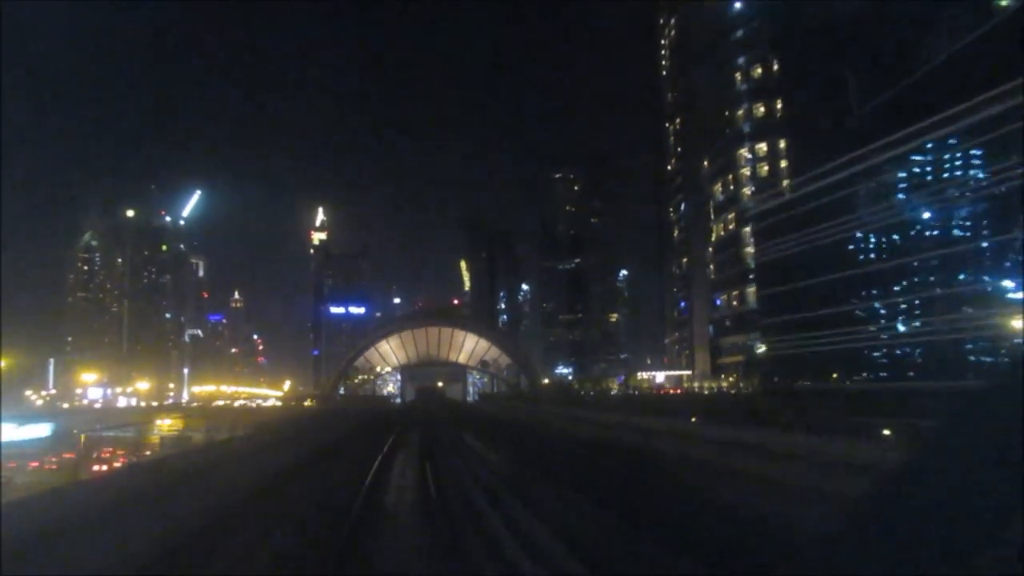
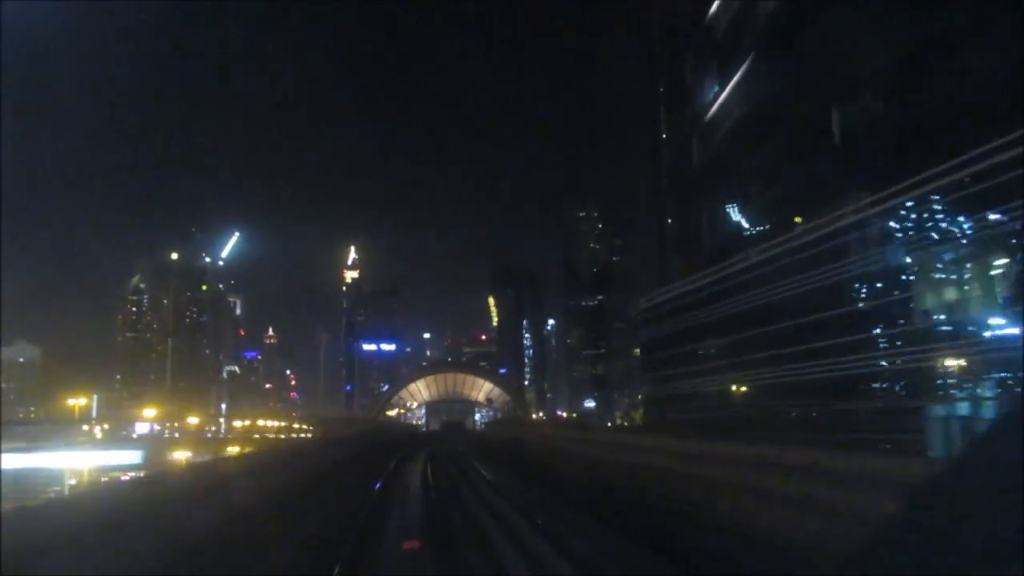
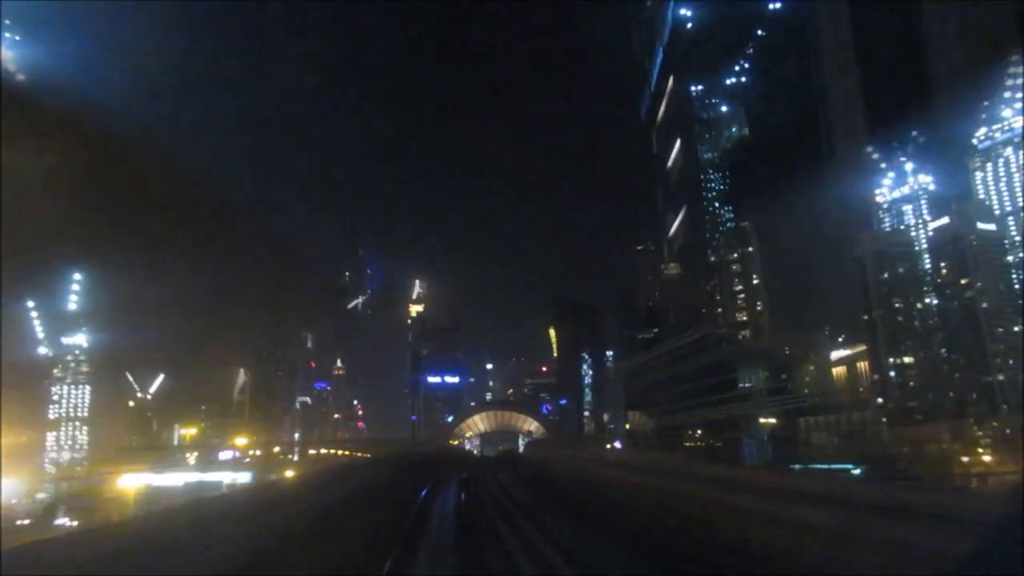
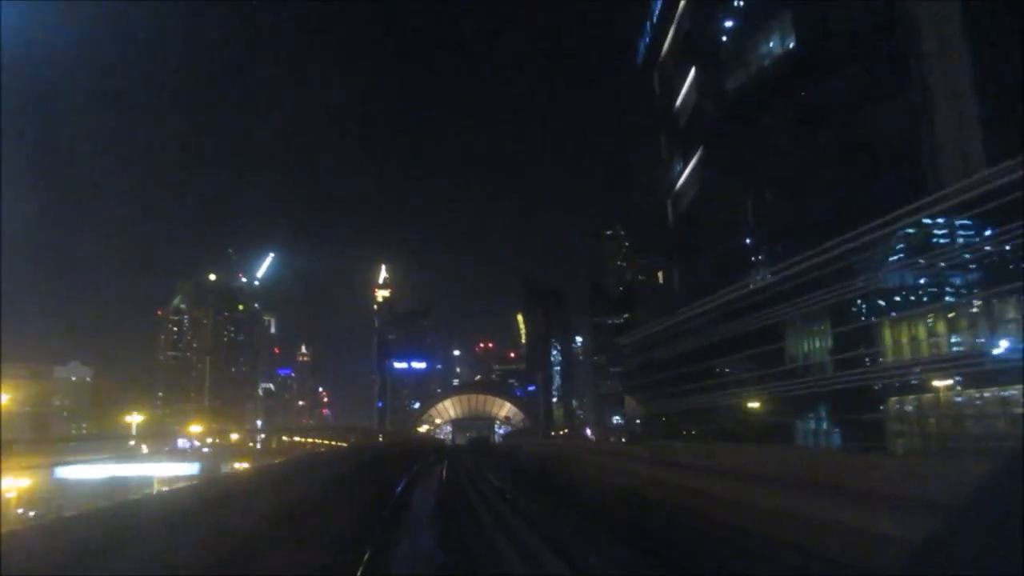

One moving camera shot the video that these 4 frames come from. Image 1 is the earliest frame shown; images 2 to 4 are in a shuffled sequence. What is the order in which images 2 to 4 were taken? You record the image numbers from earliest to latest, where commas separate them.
2, 4, 3
